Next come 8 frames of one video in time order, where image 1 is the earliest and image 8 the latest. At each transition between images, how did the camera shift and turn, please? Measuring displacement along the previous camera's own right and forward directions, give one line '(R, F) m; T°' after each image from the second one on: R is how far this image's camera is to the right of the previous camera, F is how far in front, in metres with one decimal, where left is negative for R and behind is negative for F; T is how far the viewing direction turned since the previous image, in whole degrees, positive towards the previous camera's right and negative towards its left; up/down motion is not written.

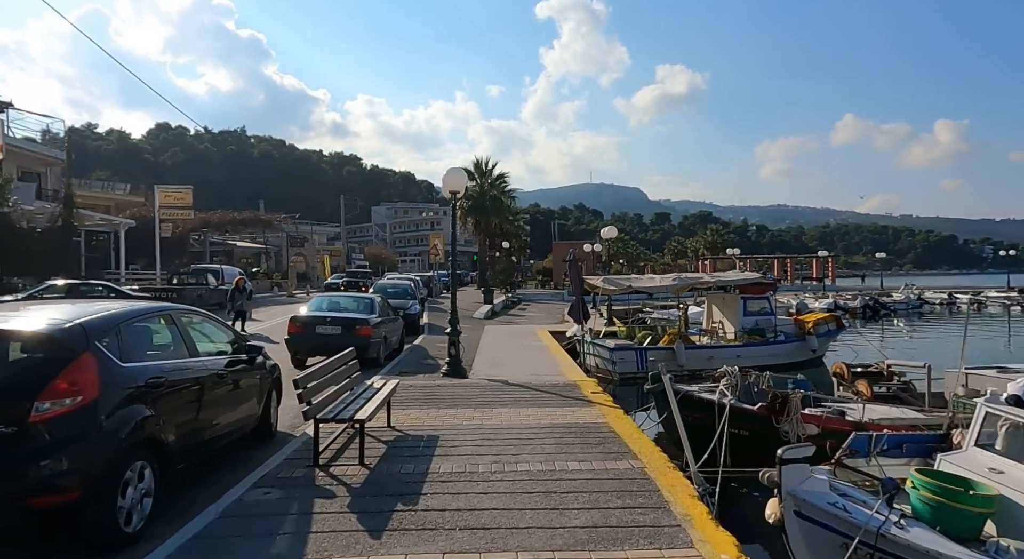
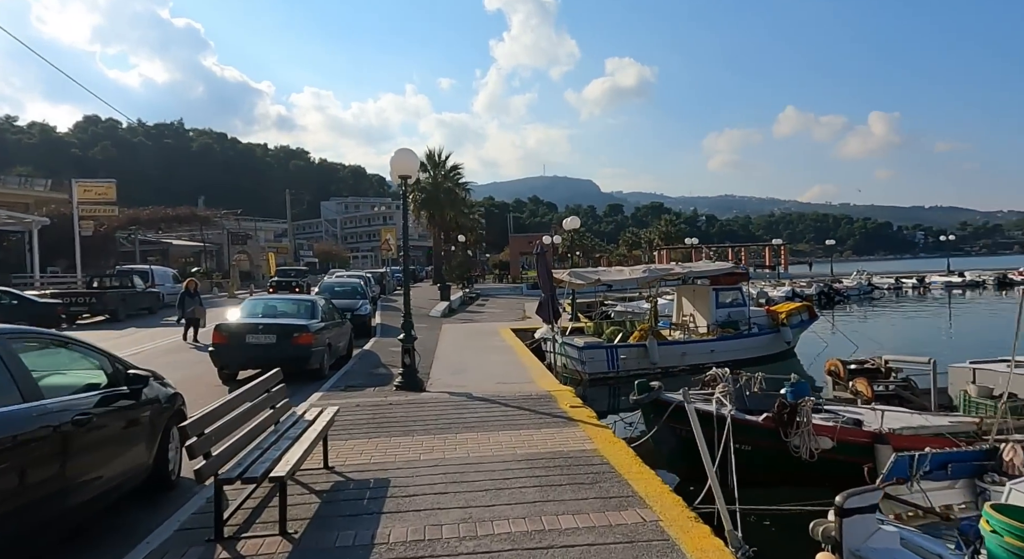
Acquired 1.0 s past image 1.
(-0.1, +1.5) m; +4°
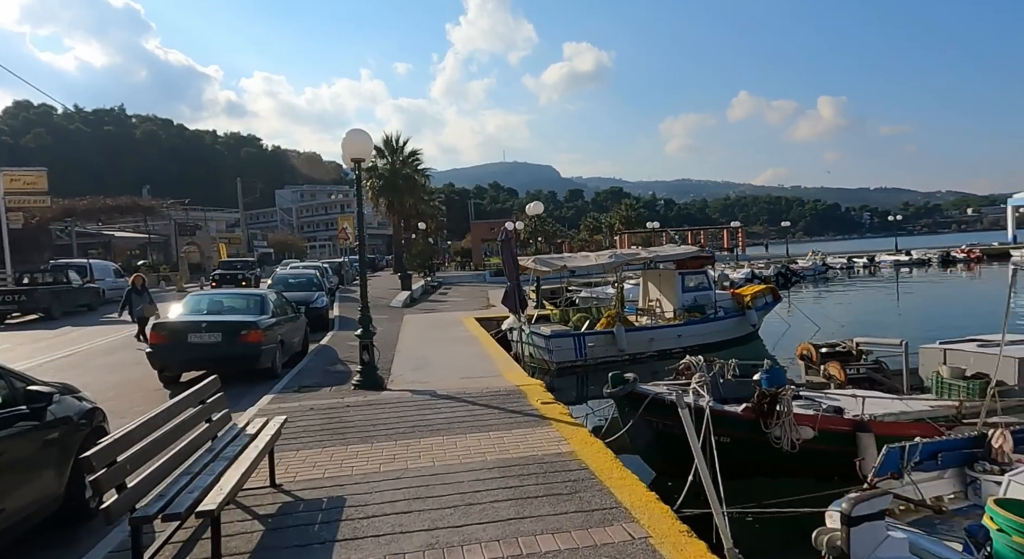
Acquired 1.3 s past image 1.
(0.0, +0.6) m; +3°
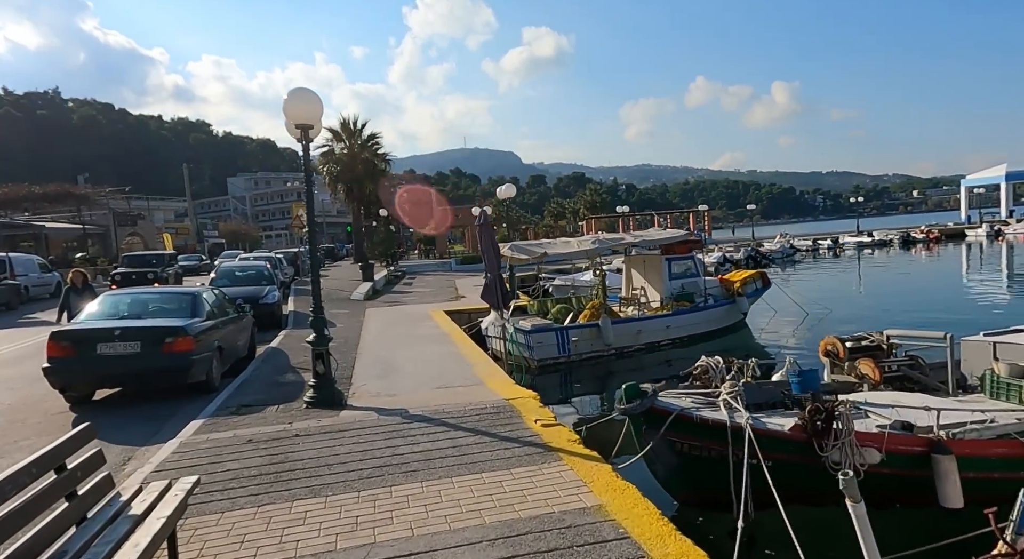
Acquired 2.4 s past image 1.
(-0.3, +1.6) m; +3°
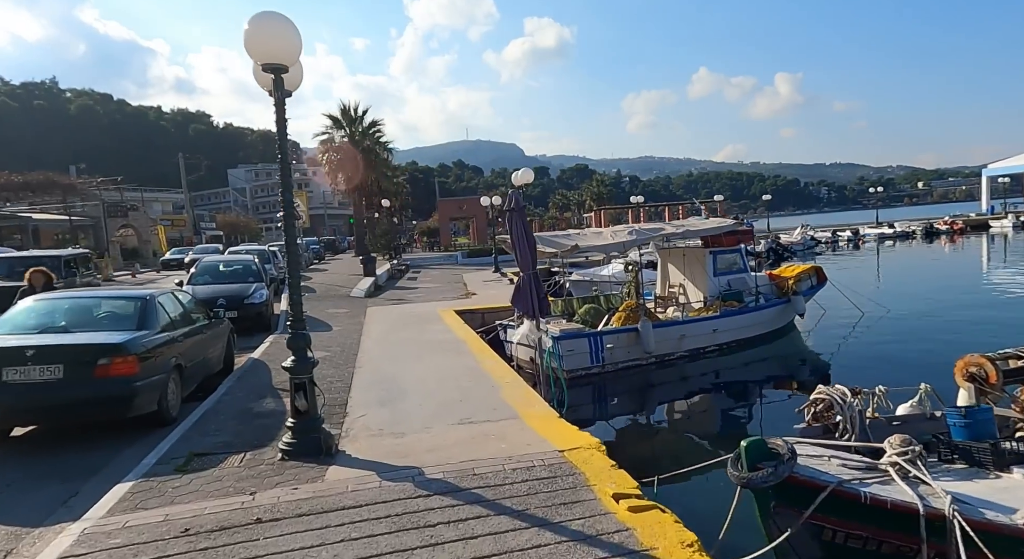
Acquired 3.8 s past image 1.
(-0.4, +2.2) m; 0°
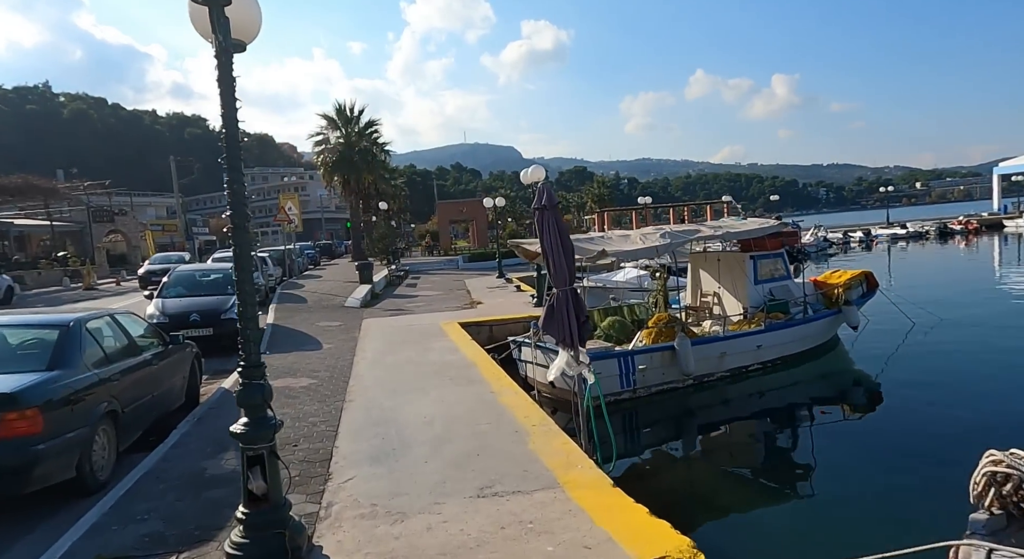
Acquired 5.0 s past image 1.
(-0.3, +1.8) m; 0°
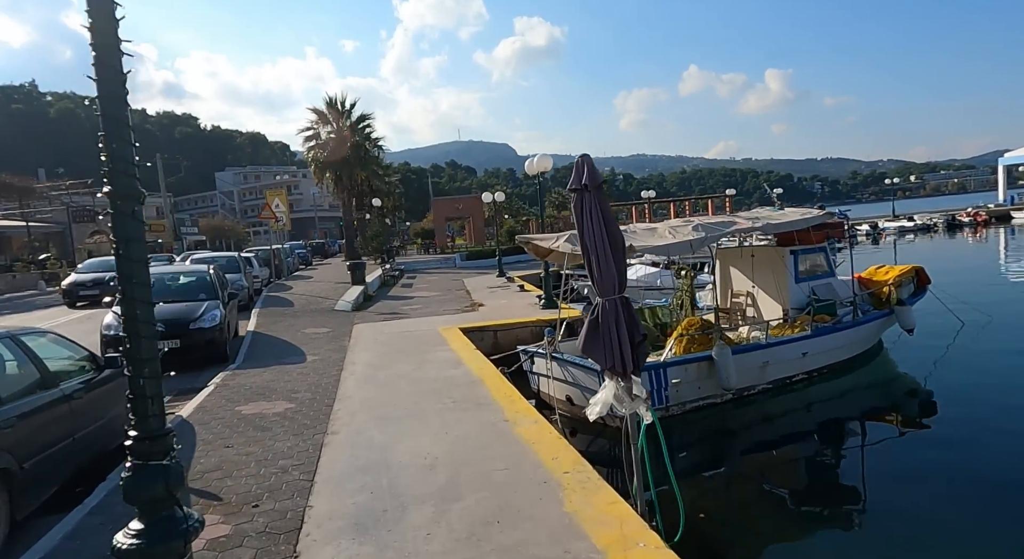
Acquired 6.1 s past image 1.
(-0.2, +1.6) m; 0°
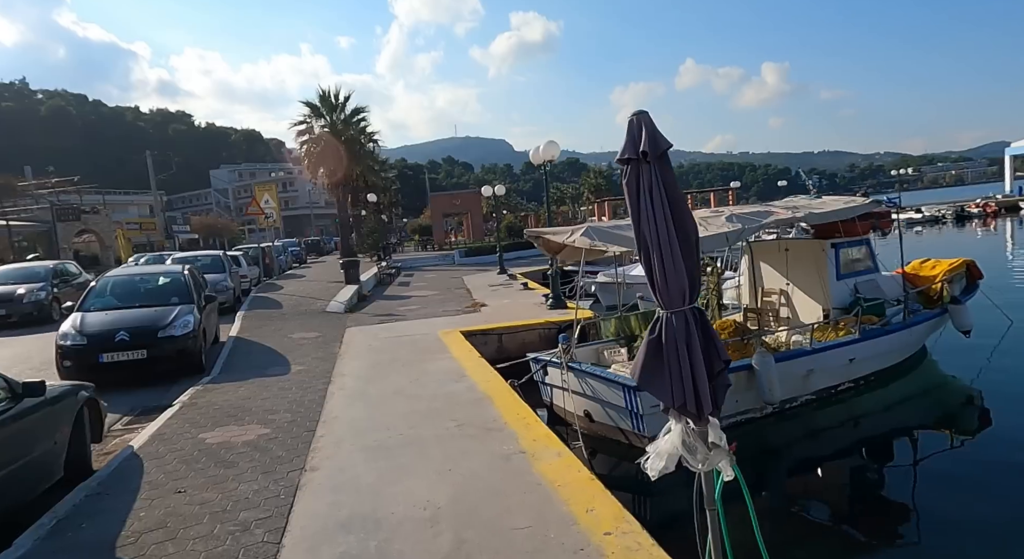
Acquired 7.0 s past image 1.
(-0.2, +1.3) m; 0°
